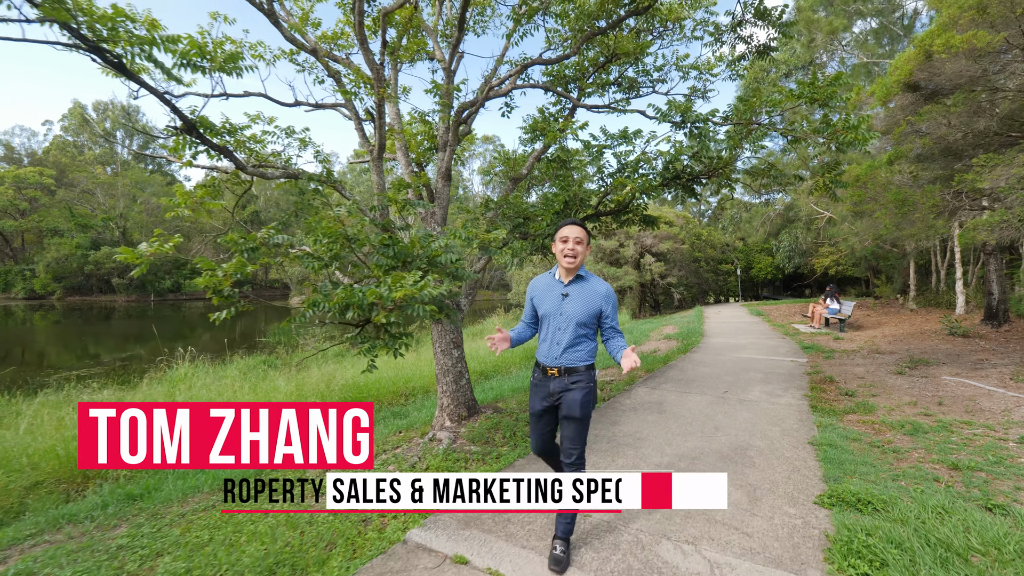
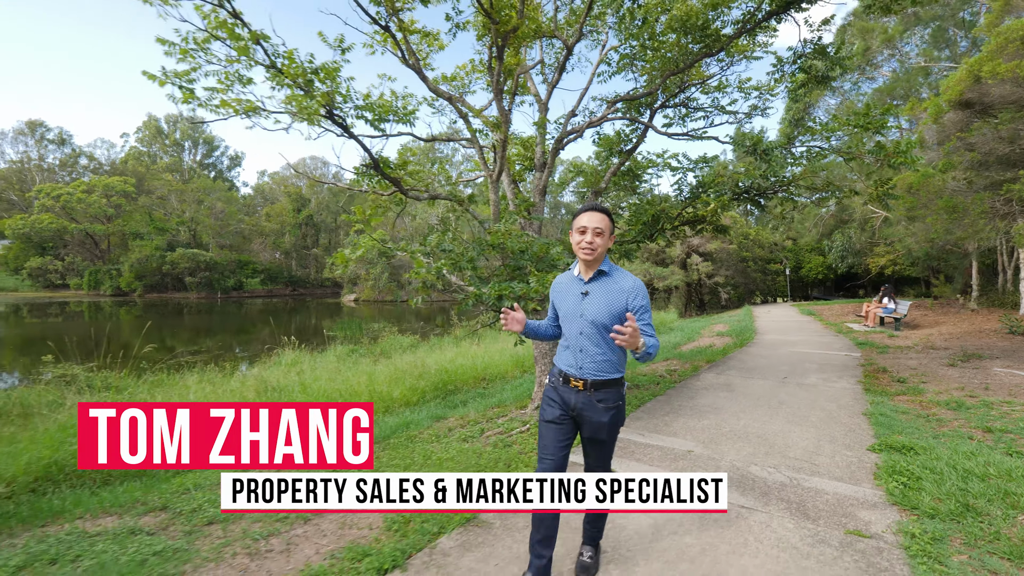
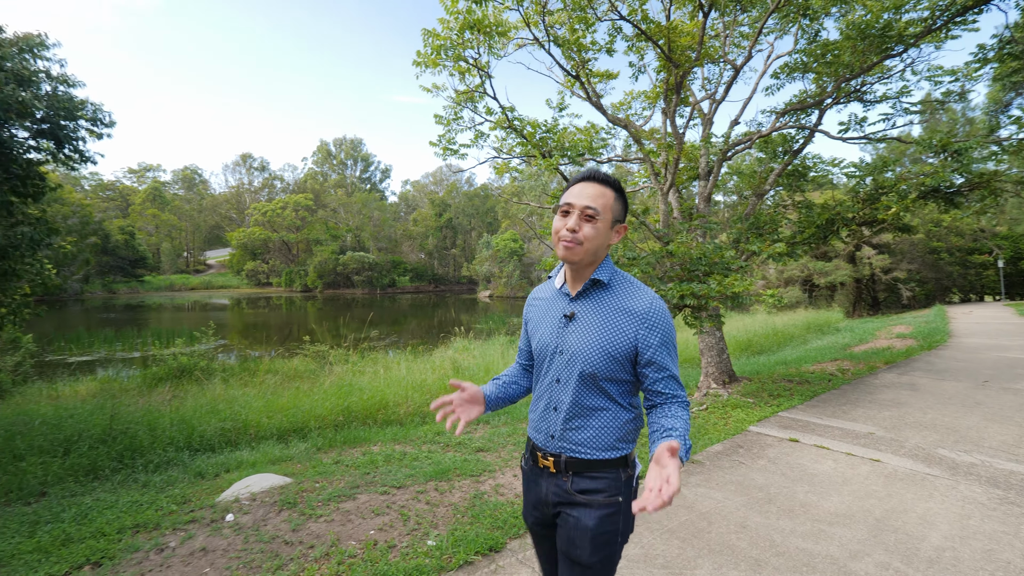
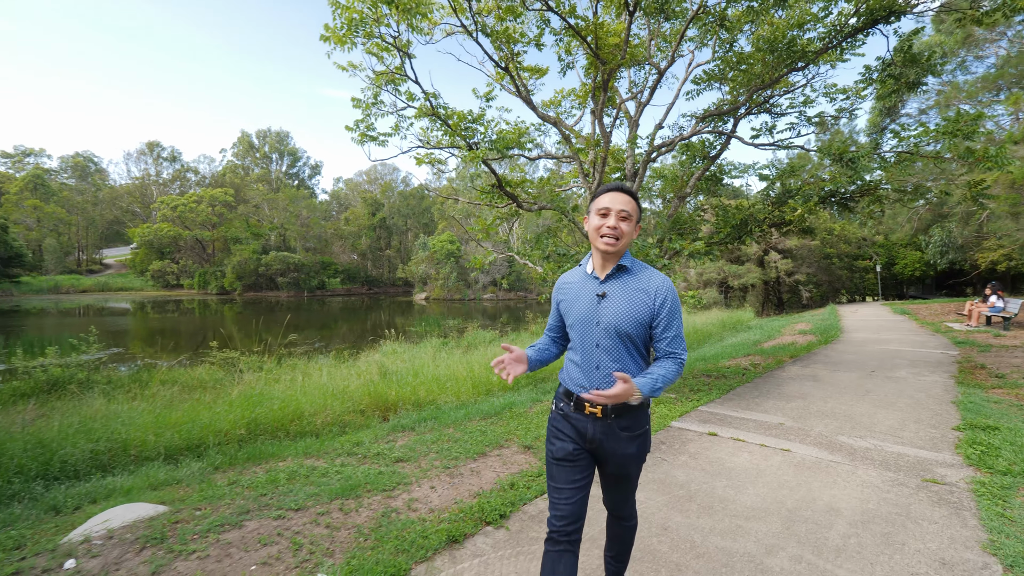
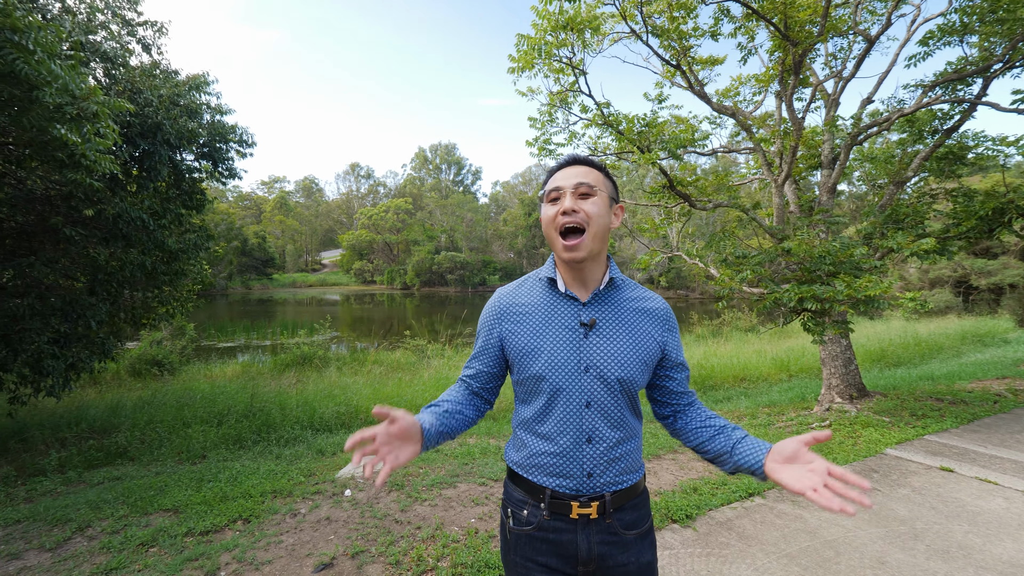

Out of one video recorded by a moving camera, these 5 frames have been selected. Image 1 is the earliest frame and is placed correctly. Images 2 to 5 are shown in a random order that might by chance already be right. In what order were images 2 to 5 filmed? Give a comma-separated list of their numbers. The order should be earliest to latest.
2, 4, 3, 5
